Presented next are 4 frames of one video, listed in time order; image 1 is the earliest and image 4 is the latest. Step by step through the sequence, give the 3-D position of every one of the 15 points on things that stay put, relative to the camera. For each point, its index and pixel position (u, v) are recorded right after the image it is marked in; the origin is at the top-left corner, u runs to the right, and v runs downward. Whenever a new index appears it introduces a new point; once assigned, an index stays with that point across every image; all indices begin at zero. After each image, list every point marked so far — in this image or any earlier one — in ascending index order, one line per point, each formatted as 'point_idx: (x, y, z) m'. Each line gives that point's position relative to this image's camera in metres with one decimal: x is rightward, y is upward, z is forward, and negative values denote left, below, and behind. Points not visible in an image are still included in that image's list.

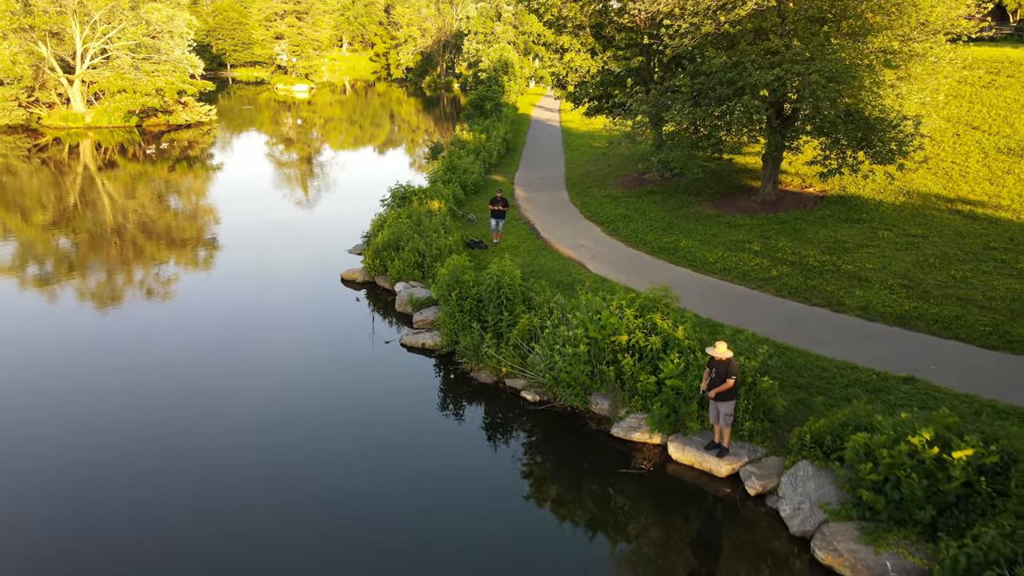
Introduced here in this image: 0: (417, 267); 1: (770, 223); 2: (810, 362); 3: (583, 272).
0: (-2.5, +0.5, +15.1) m
1: (+7.1, +1.8, +15.9) m
2: (+5.2, -1.3, +10.1) m
3: (+1.8, +0.4, +14.7) m
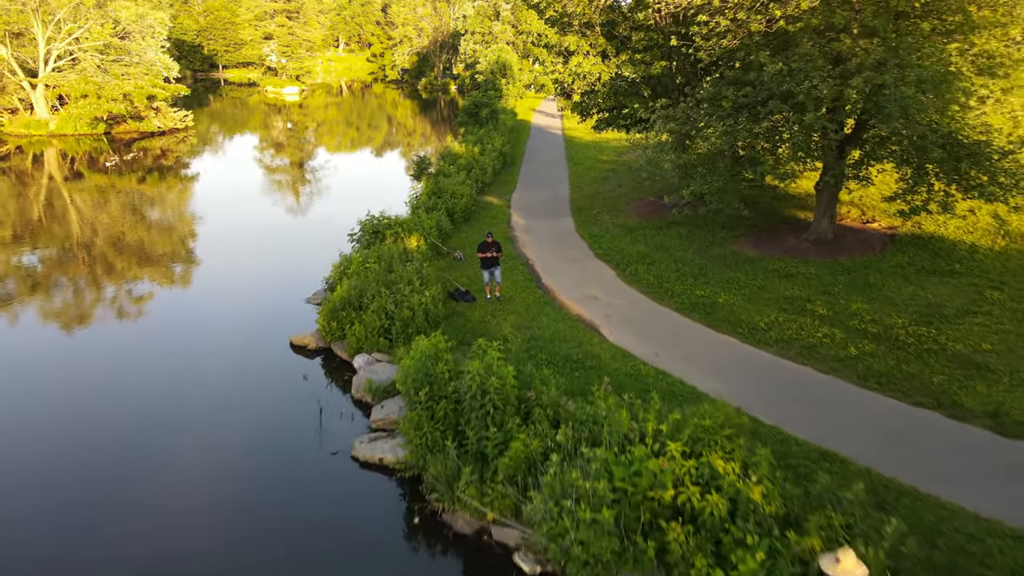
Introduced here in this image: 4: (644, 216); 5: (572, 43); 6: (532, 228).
0: (-2.6, -0.9, +11.8) m
1: (+7.0, +0.3, +12.6) m
2: (+5.0, -2.7, +6.7) m
3: (+1.7, -1.1, +11.3) m
4: (+4.1, +2.2, +18.0) m
5: (+1.8, +7.2, +17.2) m
6: (+0.7, +1.9, +18.8) m
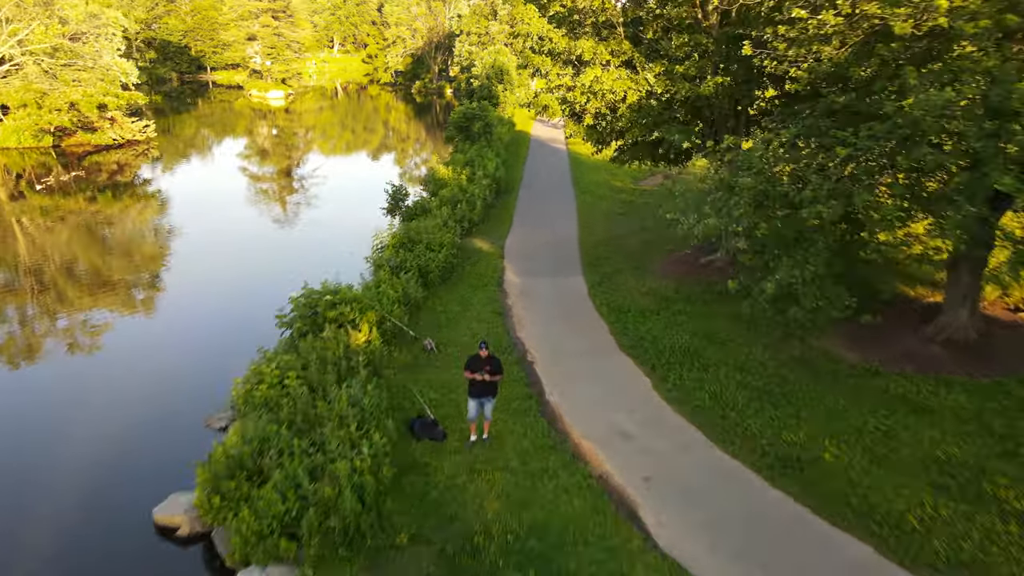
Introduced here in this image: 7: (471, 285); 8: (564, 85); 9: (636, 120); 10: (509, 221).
0: (-2.8, -3.0, +7.2) m
1: (+6.8, -1.7, +8.1) m
2: (+4.9, -4.8, +2.2) m
3: (+1.5, -3.1, +6.8) m
4: (+3.9, +0.2, +13.4) m
5: (+1.6, +5.2, +12.6) m
6: (+0.5, -0.1, +14.3) m
7: (-1.0, +0.1, +14.7) m
8: (+1.2, +4.7, +13.4) m
9: (+2.6, +3.6, +12.6) m
10: (-0.1, +2.2, +19.5) m
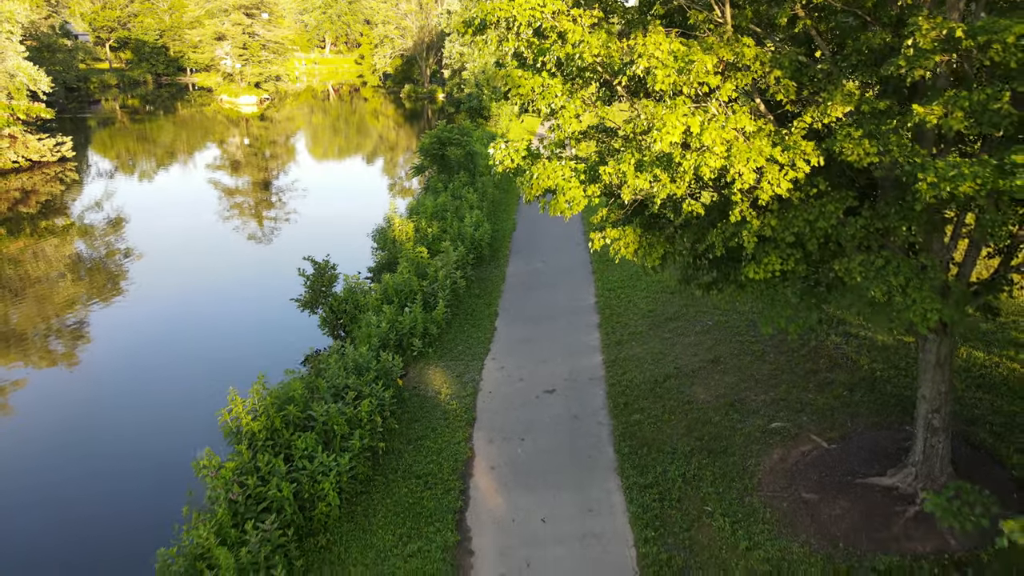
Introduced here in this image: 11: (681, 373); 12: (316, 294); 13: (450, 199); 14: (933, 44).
0: (-3.2, -6.0, 0.0) m
1: (+6.4, -4.8, +0.8) m
2: (+4.5, -7.8, -5.0) m
3: (+1.1, -6.2, -0.4) m
4: (+3.5, -2.9, +6.2) m
5: (+1.2, +2.1, +5.4) m
6: (+0.1, -3.2, +7.0) m
7: (-1.4, -3.0, +7.5) m
8: (+0.8, +1.7, +6.2) m
9: (+2.2, +0.6, +5.4) m
10: (-0.5, -0.8, +12.3) m
11: (+3.0, -1.4, +10.0) m
12: (-4.5, 0.0, +13.4) m
13: (-2.0, +2.8, +18.0) m
14: (+3.0, +1.8, +4.4) m
